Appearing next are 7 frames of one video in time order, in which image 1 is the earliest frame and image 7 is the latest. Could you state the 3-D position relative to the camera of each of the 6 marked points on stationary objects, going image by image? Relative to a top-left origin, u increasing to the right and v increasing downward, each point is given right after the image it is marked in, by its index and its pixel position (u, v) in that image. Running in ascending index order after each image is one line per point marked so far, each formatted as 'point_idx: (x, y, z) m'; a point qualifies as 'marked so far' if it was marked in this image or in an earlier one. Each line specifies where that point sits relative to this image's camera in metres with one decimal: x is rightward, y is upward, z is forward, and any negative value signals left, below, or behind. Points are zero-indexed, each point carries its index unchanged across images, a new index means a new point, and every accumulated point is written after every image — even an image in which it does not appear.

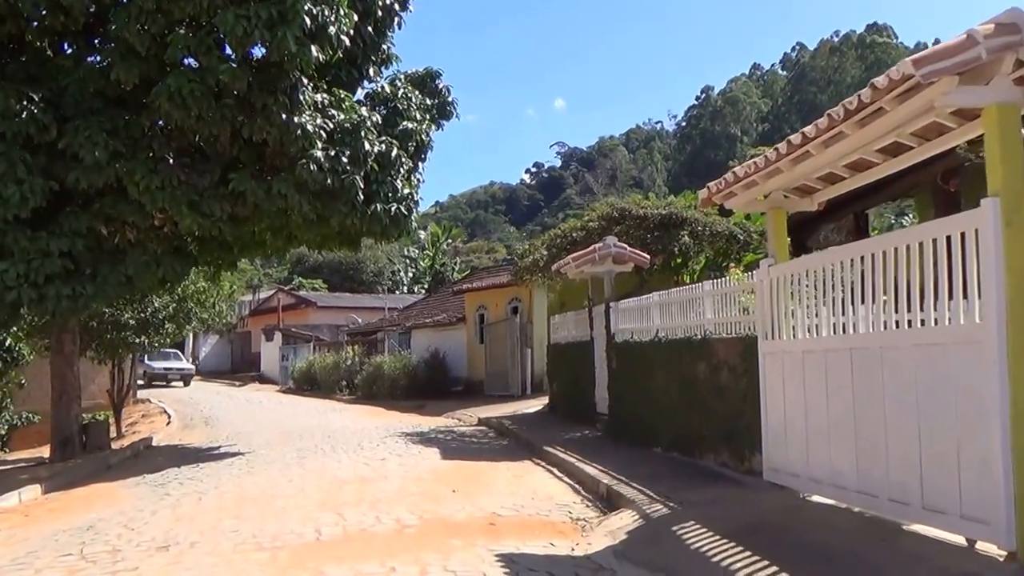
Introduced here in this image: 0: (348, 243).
0: (-2.7, +0.7, +14.6) m
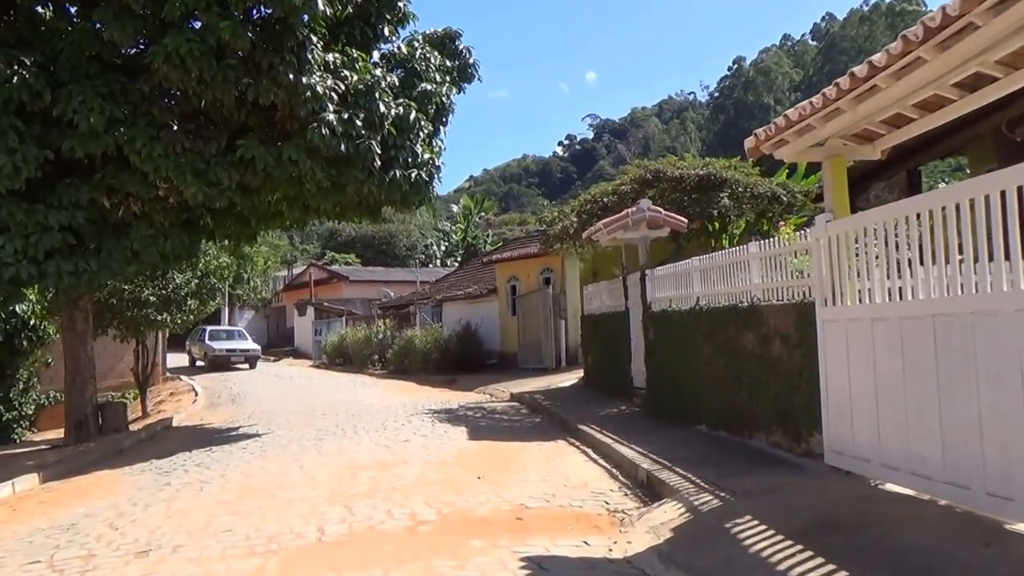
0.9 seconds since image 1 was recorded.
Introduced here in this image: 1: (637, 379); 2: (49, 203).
0: (-2.3, +1.2, +13.9) m
1: (+1.9, -1.4, +13.0) m
2: (-5.8, +1.1, +11.1) m
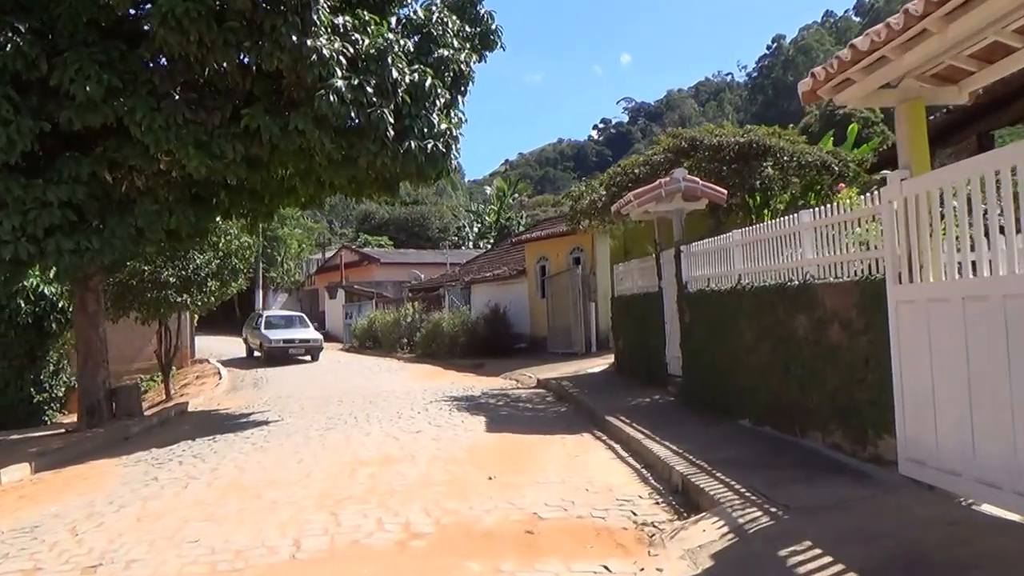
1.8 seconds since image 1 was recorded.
0: (-1.9, +1.5, +13.0) m
1: (+2.2, -1.1, +12.1) m
2: (-5.6, +1.3, +10.4) m
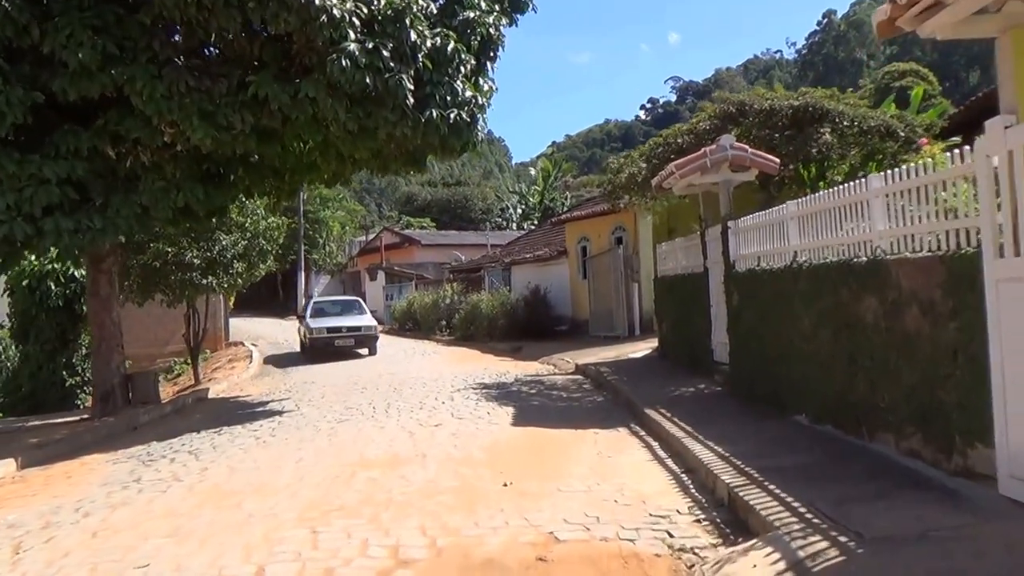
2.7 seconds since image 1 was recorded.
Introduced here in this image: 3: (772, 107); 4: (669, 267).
0: (-1.4, +1.8, +12.2) m
1: (+2.6, -0.8, +11.1) m
2: (-5.2, +1.5, +9.8) m
3: (+3.9, +2.8, +13.2) m
4: (+2.5, +0.3, +13.8) m
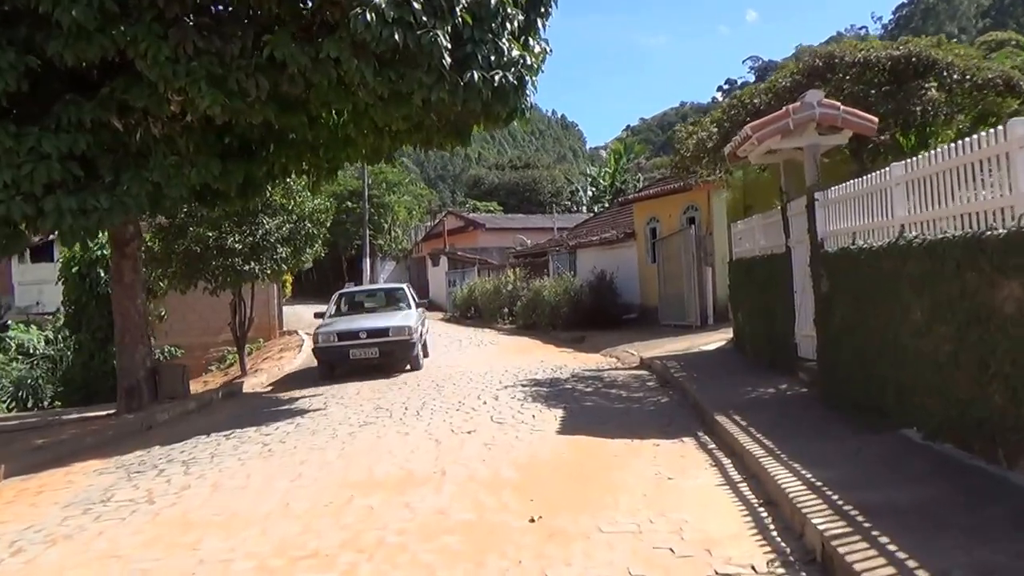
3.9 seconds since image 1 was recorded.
0: (-0.8, +1.9, +11.0) m
1: (+3.2, -0.6, +9.6) m
2: (-4.8, +1.7, +8.9) m
3: (+4.7, +3.0, +11.6) m
4: (+3.3, +0.6, +12.3) m
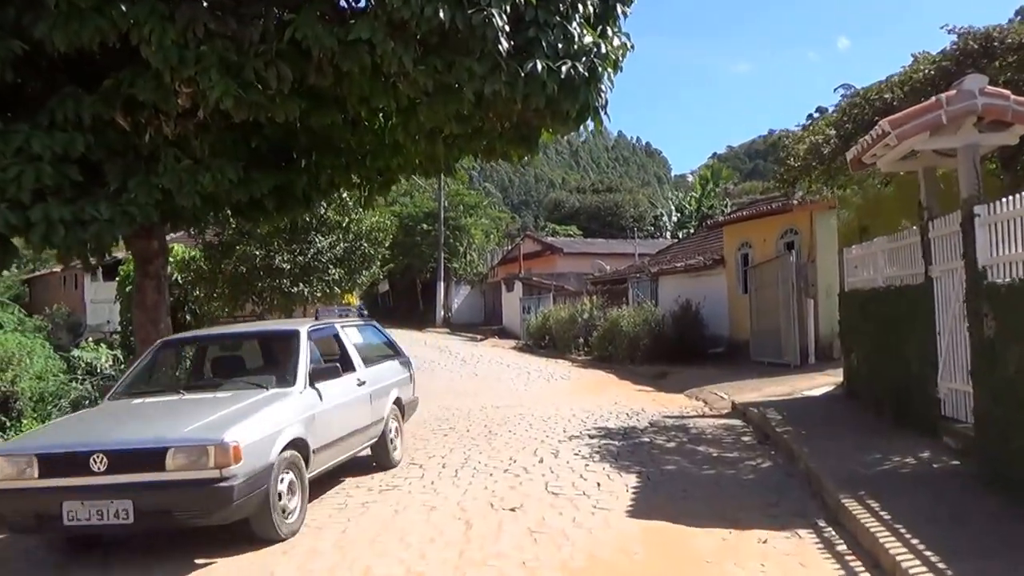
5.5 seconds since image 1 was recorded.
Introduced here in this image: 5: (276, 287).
0: (0.0, +1.6, +9.4) m
1: (+3.7, -1.0, +7.5) m
2: (-4.2, +1.5, +7.6) m
3: (+5.5, +2.5, +9.5) m
4: (+4.1, +0.1, +10.3) m
5: (-4.0, 0.0, +14.8) m
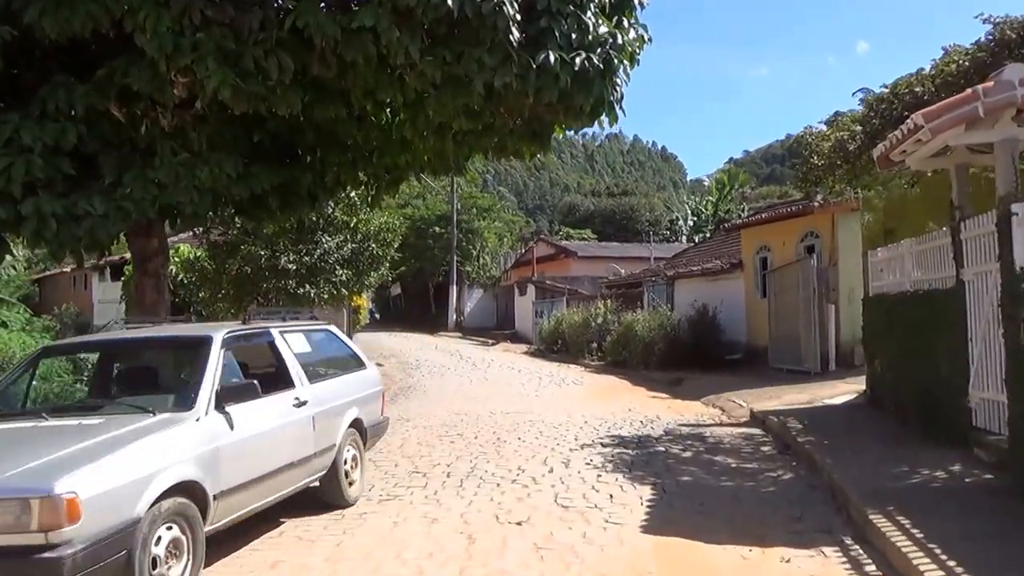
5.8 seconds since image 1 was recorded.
0: (+0.1, +1.6, +9.0) m
1: (+3.8, -1.0, +7.1) m
2: (-4.1, +1.5, +7.4) m
3: (+5.6, +2.5, +9.0) m
4: (+4.2, +0.1, +9.8) m
5: (-3.8, 0.0, +14.6) m
